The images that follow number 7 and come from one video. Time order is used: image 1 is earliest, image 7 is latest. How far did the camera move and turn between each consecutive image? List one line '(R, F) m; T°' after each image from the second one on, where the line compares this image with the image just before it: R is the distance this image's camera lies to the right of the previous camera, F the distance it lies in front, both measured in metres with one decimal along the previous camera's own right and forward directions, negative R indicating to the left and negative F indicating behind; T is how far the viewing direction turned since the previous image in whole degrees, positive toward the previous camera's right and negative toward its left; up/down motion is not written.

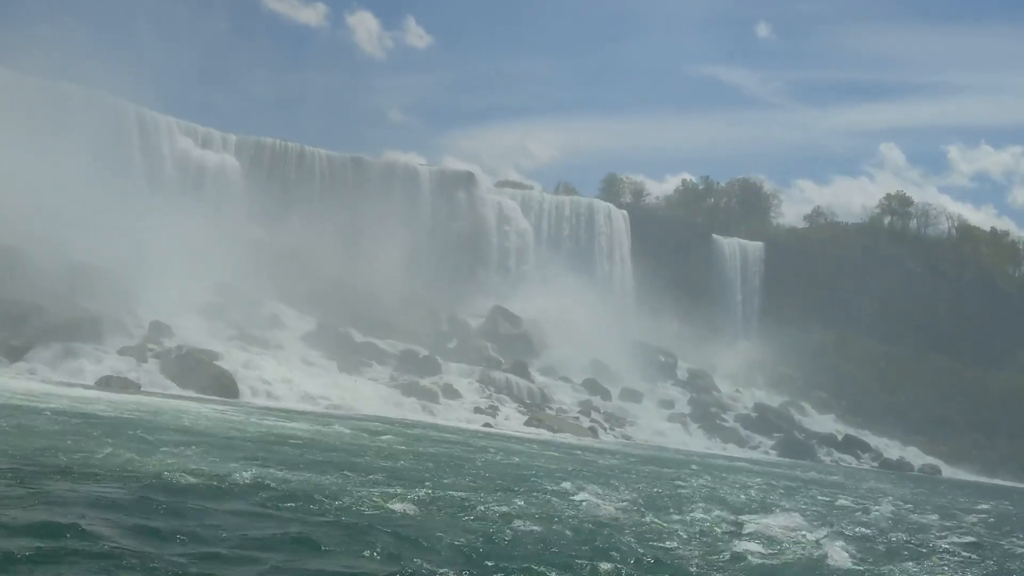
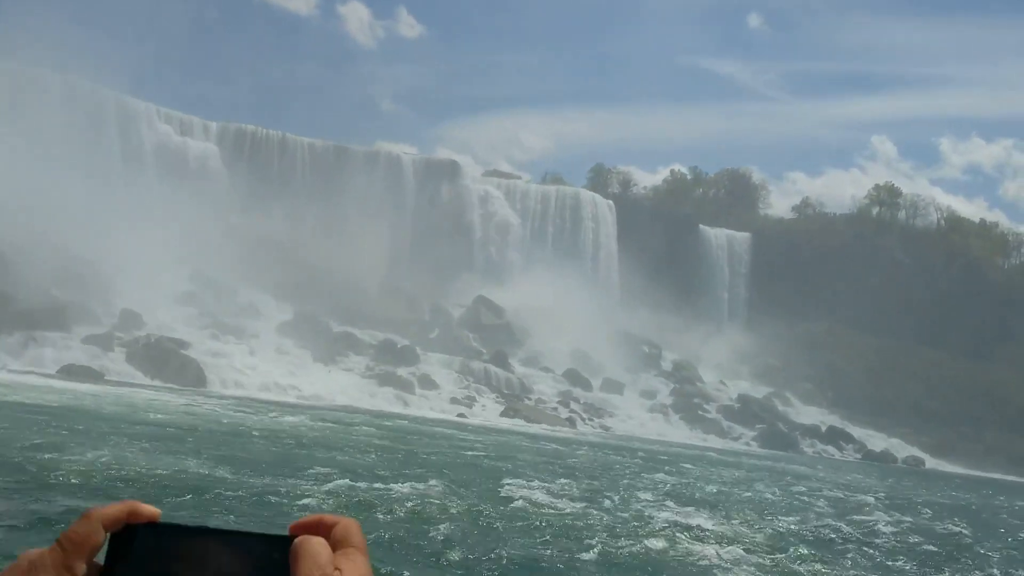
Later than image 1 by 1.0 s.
(+0.3, +0.4) m; 0°
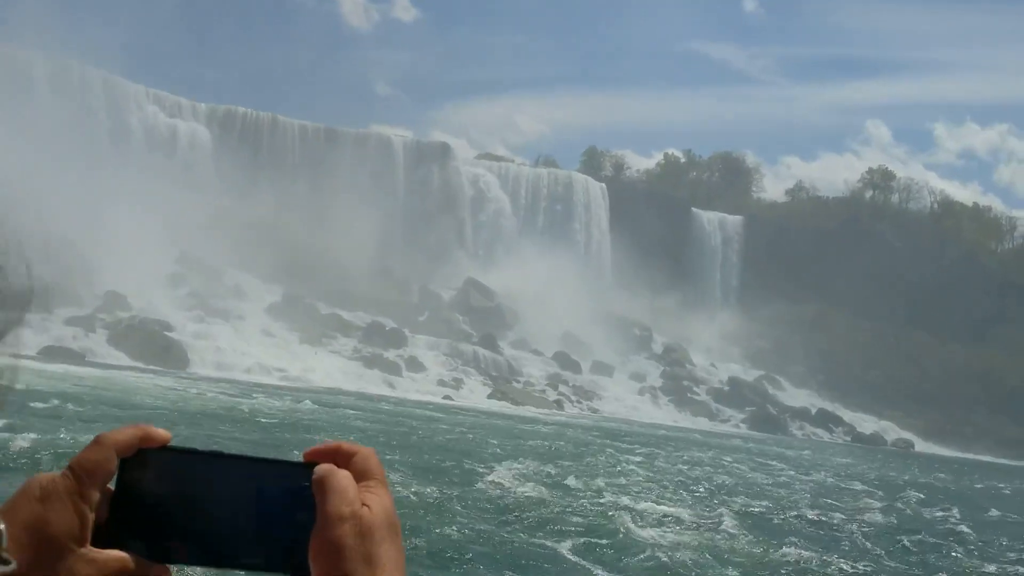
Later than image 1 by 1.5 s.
(+0.2, +0.2) m; 0°
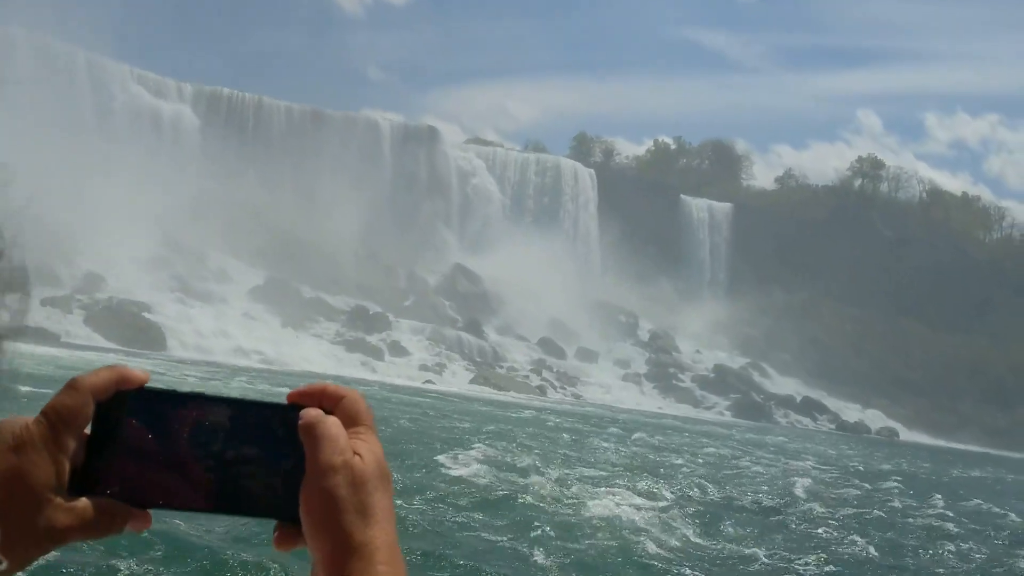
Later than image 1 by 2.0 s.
(+0.1, +0.2) m; +1°
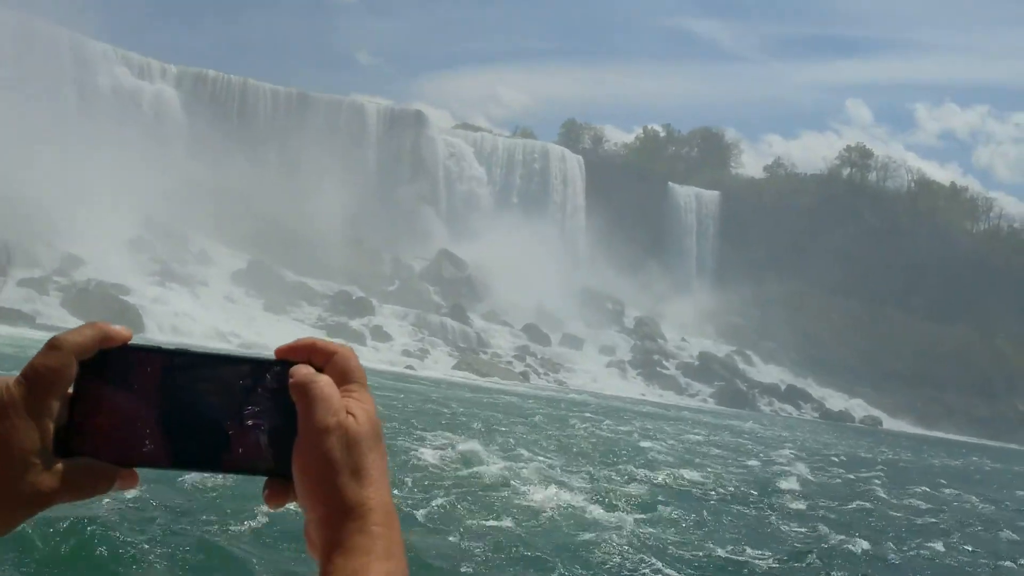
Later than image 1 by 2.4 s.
(+0.1, +0.2) m; +1°
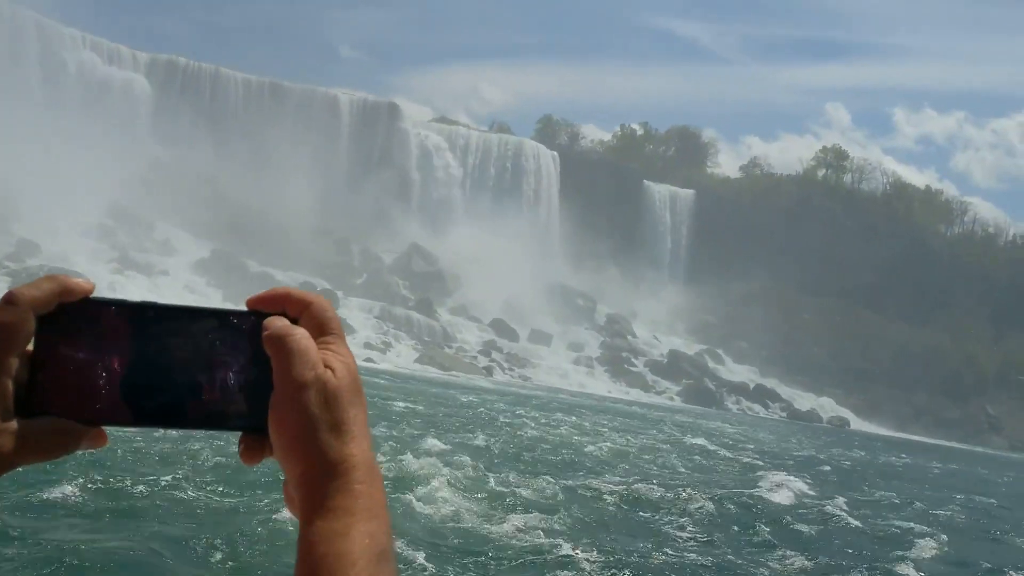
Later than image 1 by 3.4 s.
(+0.3, +0.3) m; +1°
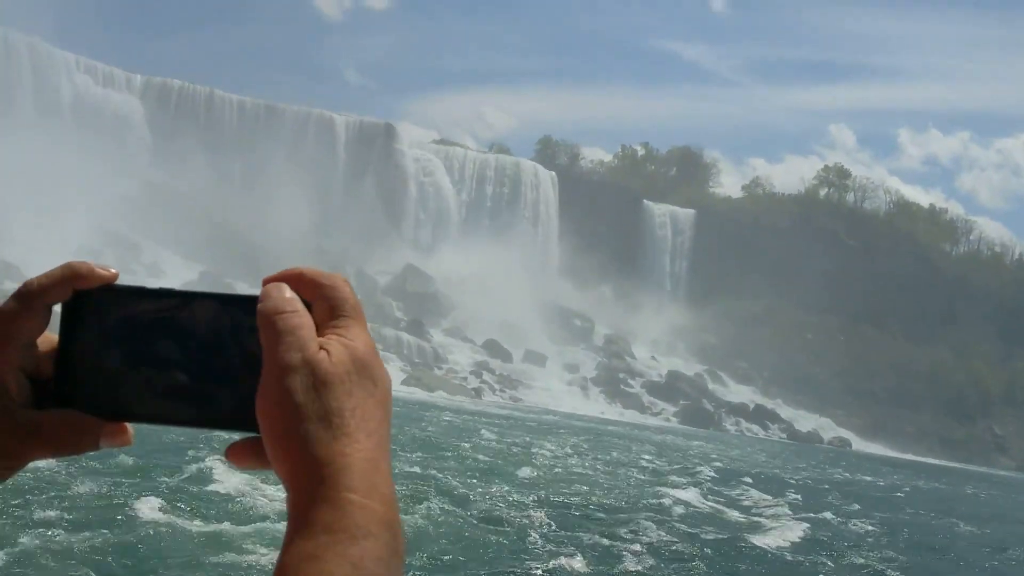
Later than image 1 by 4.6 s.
(+0.3, +0.5) m; 0°
